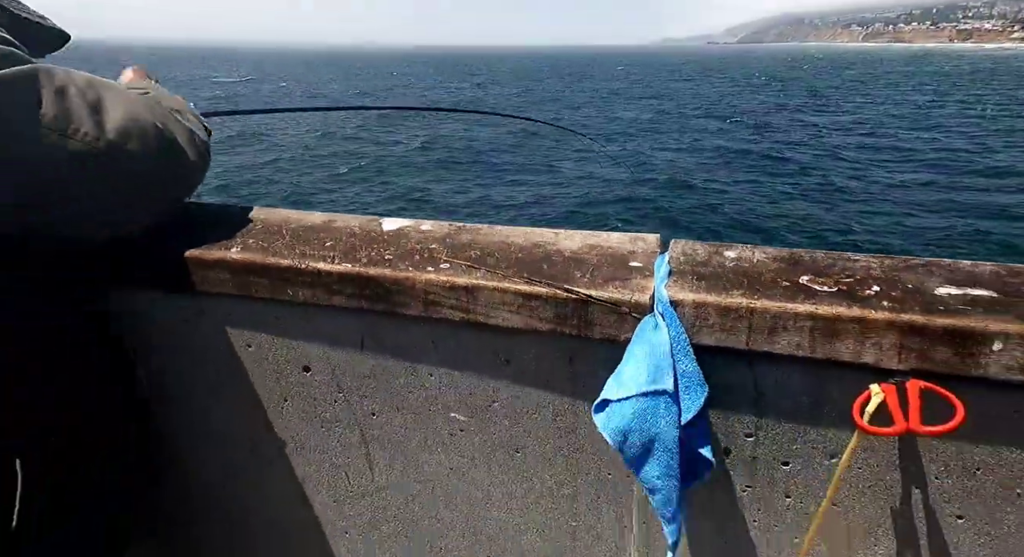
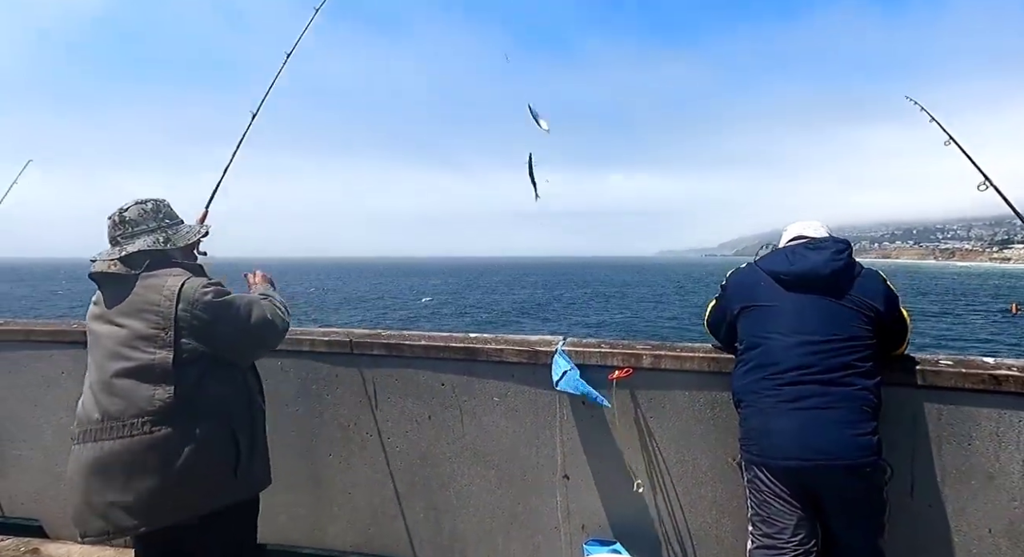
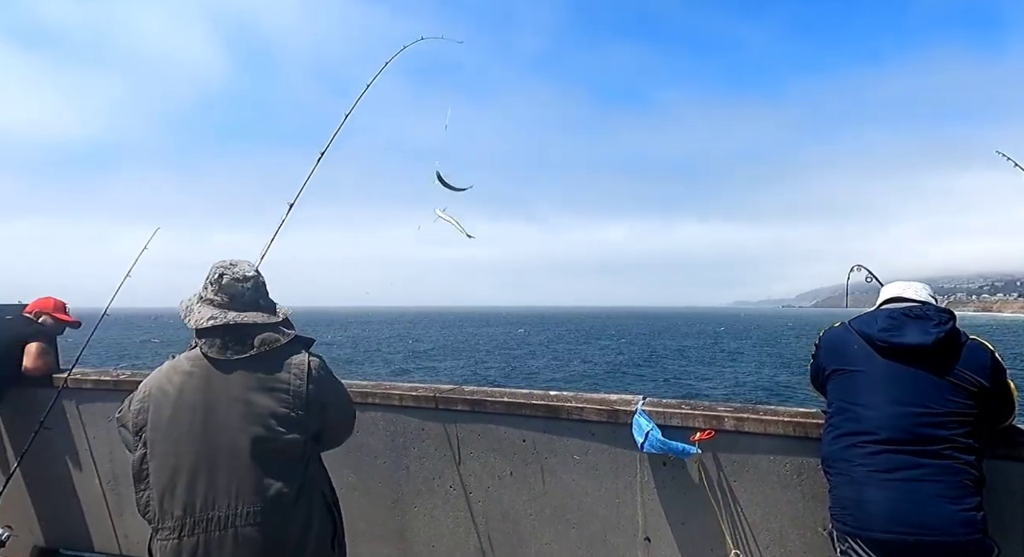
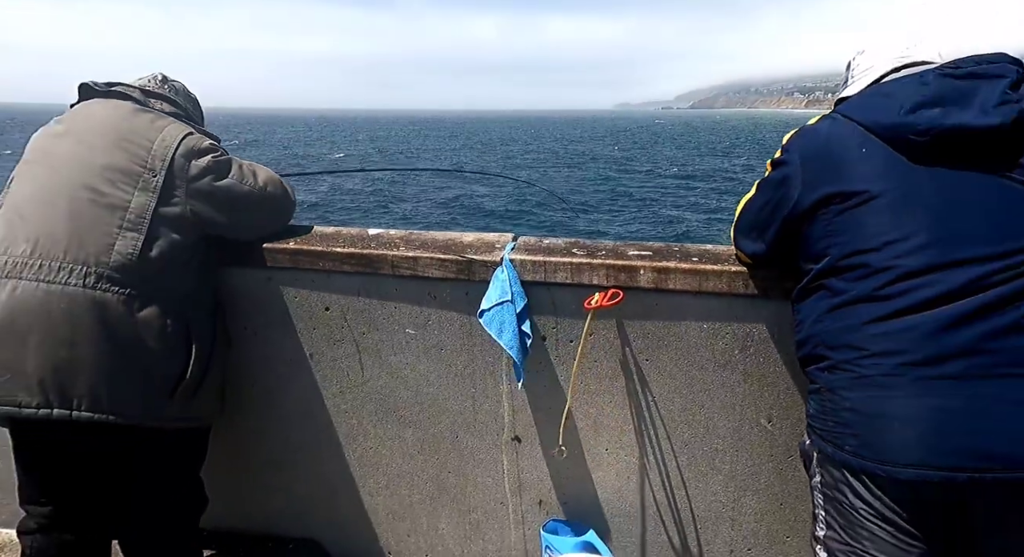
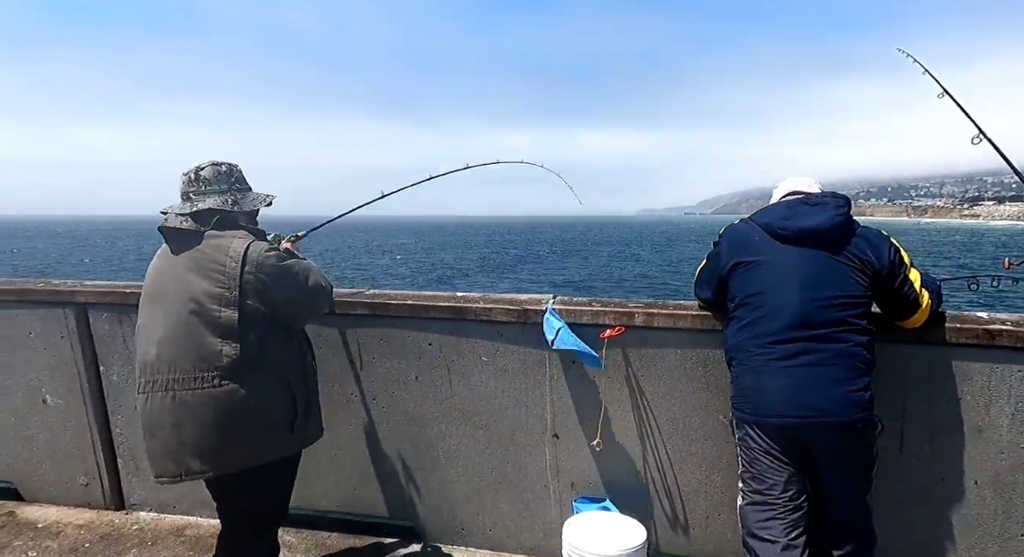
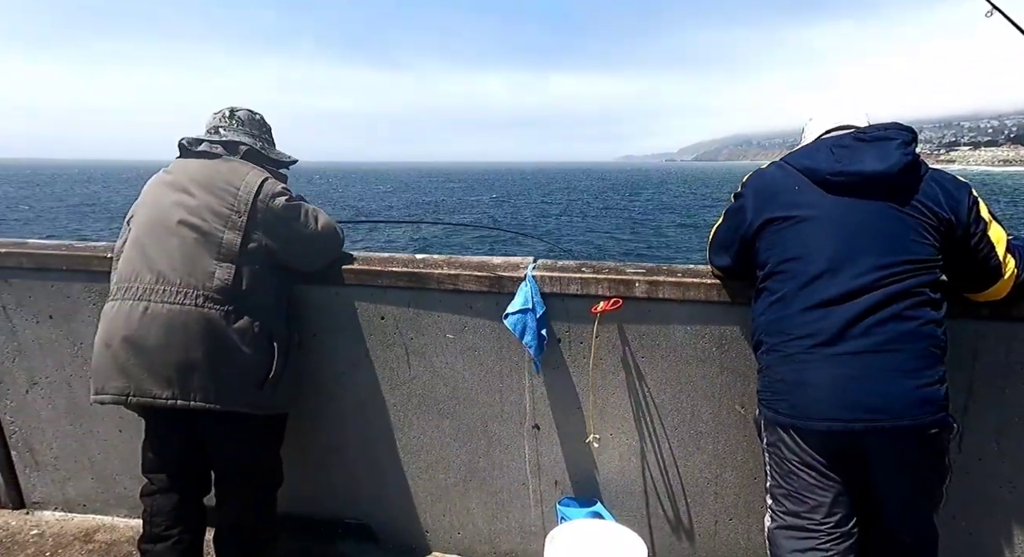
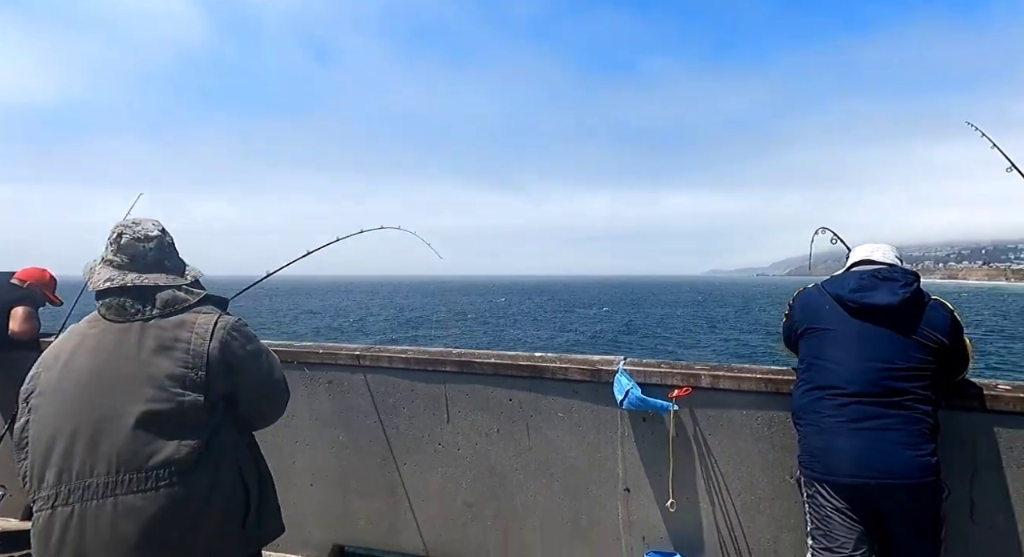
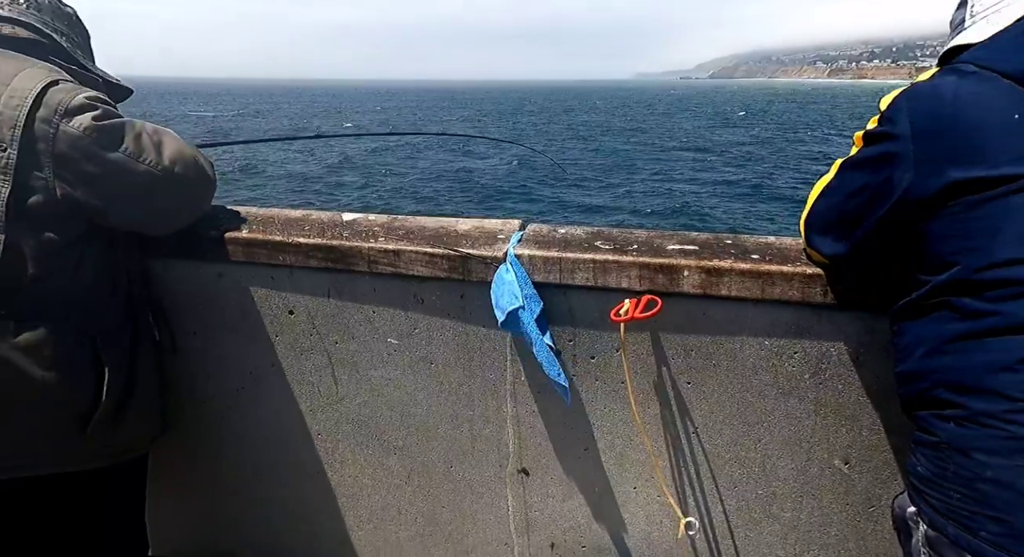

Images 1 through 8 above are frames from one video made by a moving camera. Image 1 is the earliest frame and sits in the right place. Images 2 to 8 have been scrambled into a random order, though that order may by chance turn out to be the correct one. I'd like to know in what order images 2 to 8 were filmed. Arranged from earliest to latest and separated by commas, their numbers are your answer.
8, 4, 6, 5, 2, 3, 7
